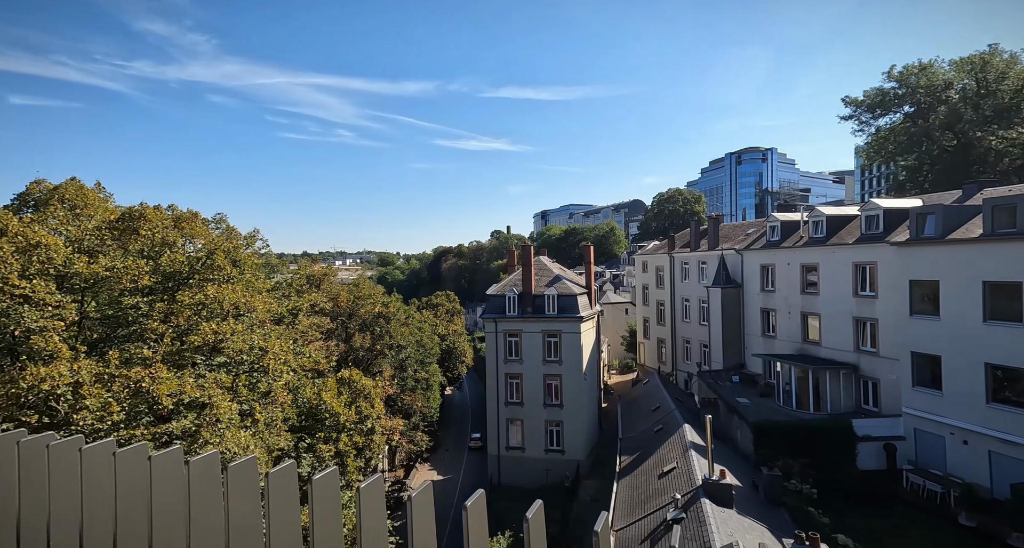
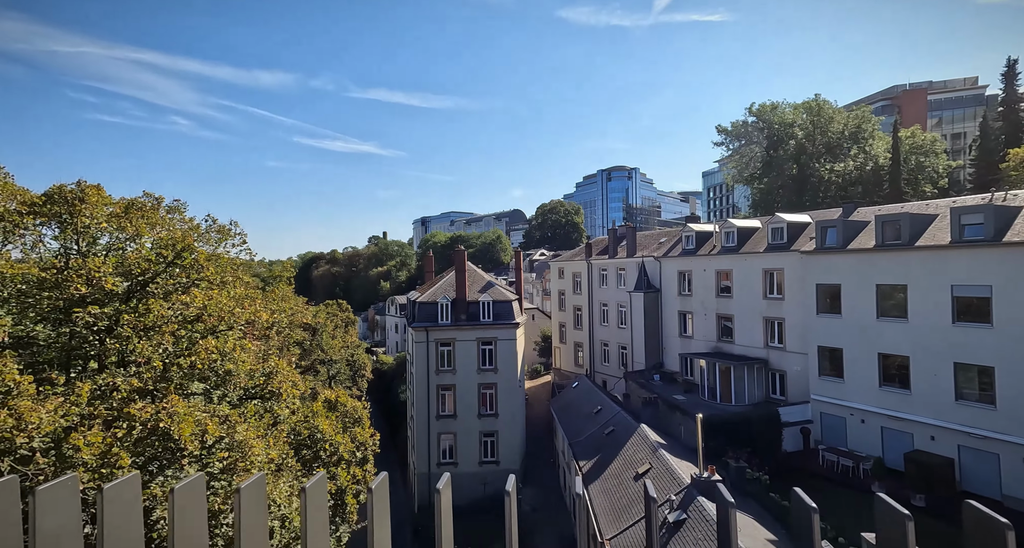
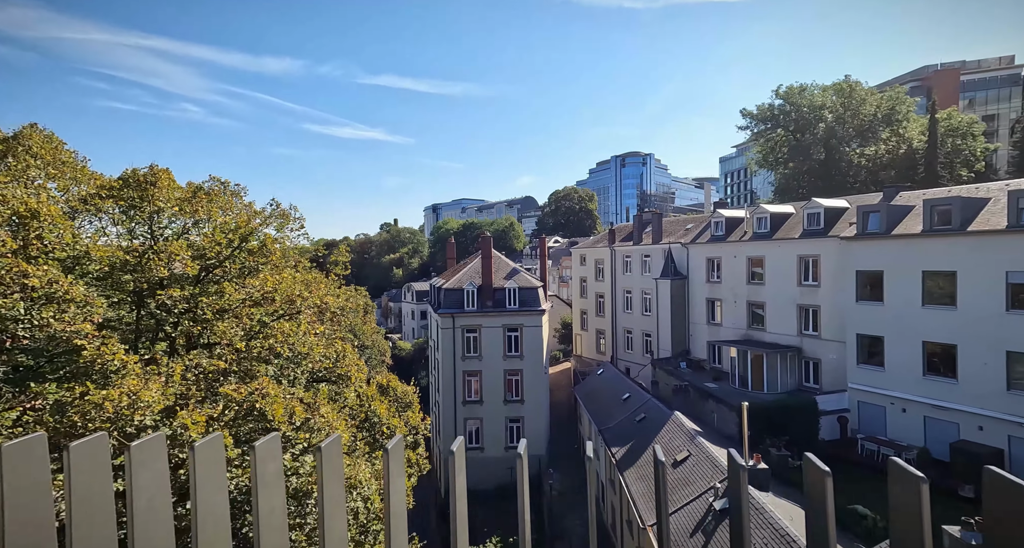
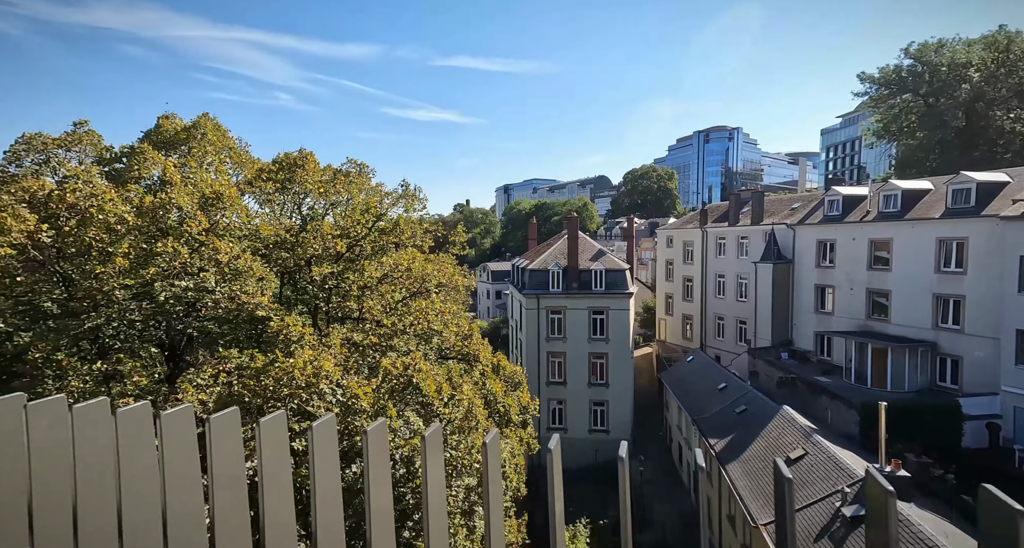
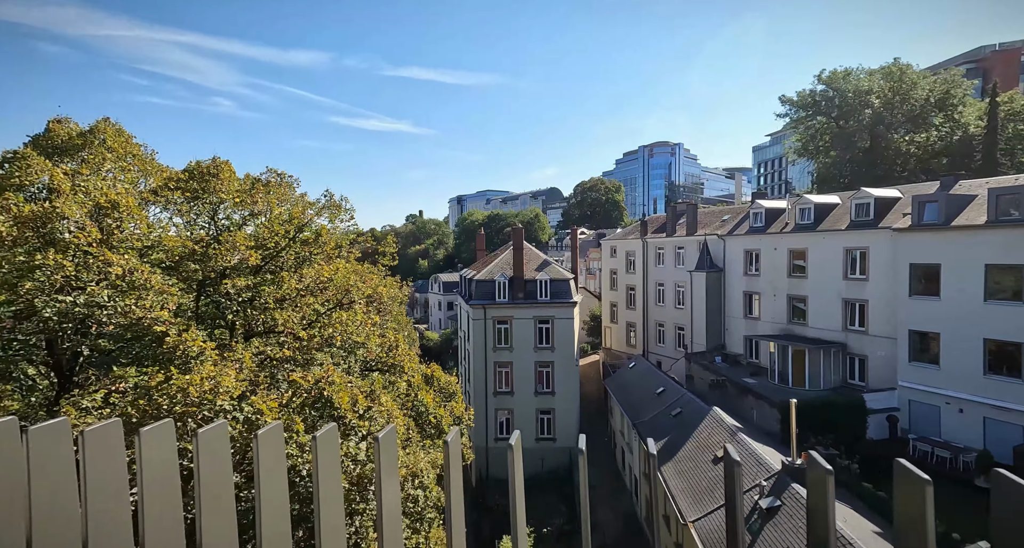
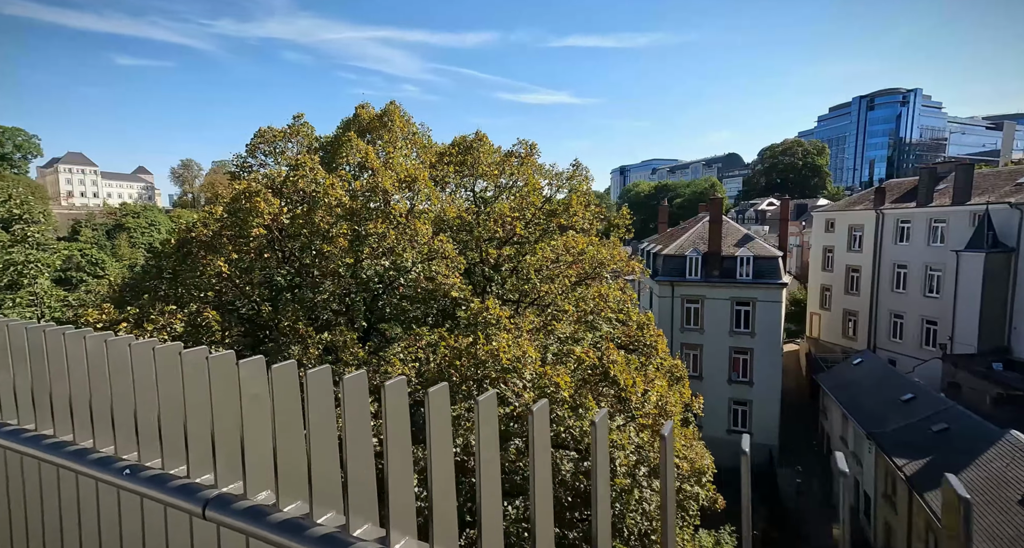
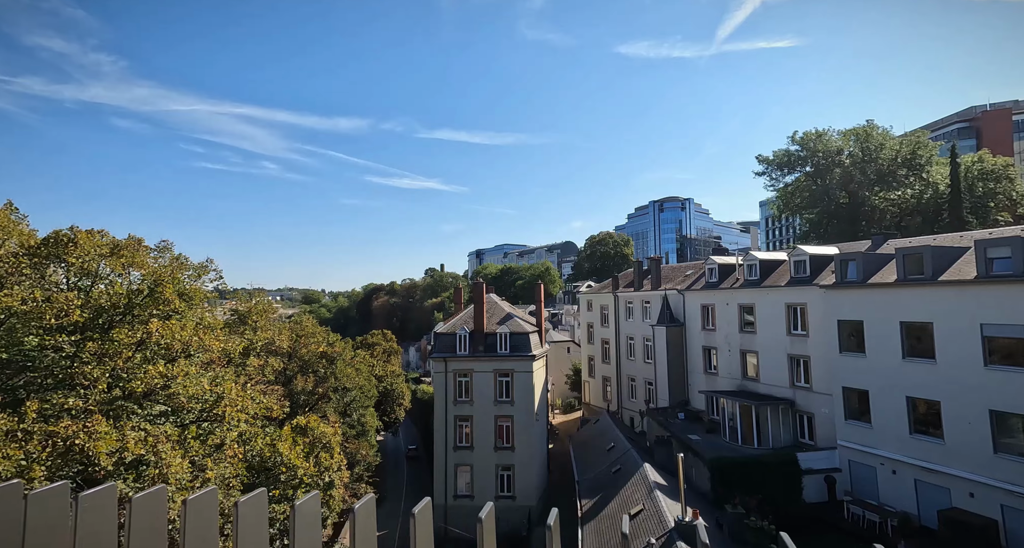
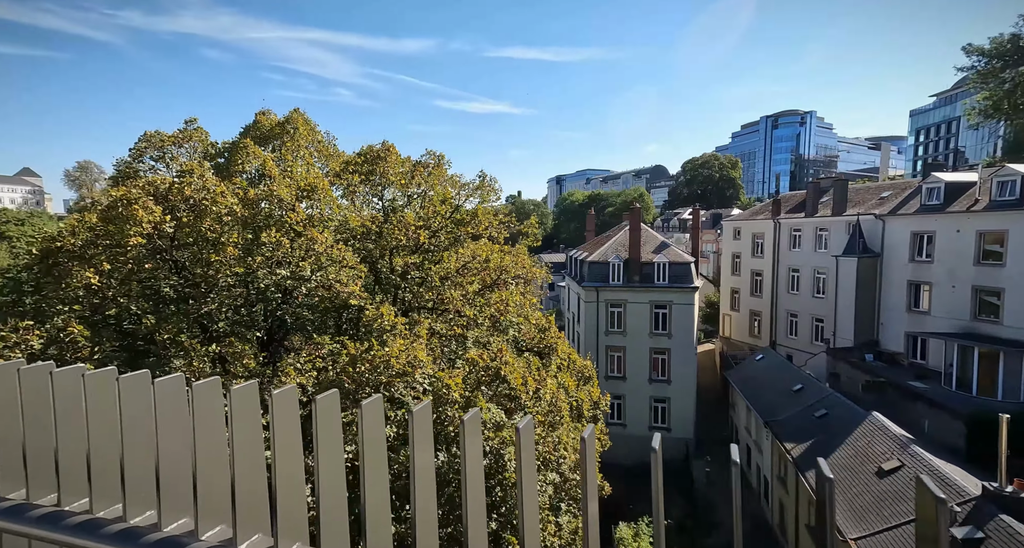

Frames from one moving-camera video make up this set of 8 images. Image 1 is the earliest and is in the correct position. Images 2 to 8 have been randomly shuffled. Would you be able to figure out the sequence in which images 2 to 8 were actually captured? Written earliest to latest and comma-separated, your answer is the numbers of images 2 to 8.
7, 2, 3, 5, 4, 8, 6
